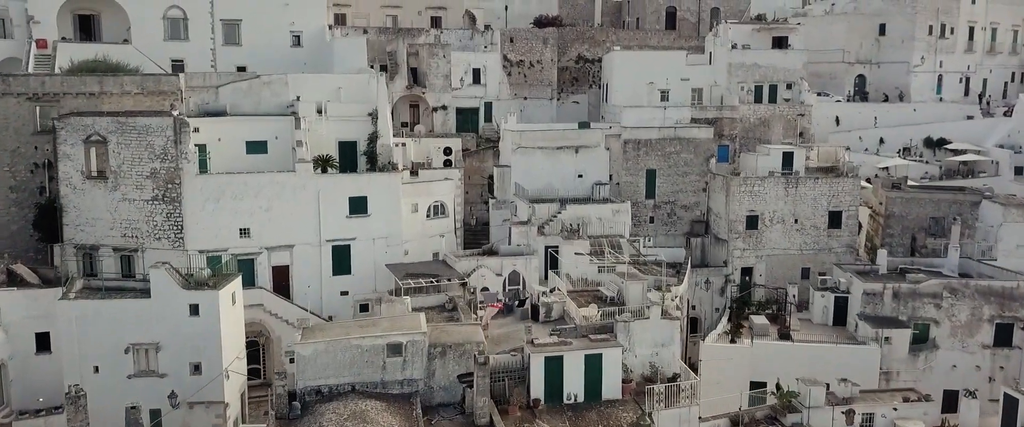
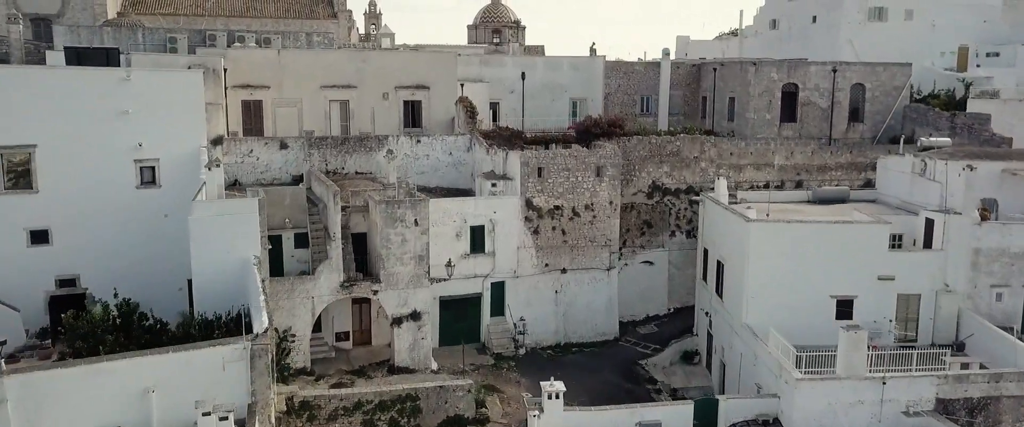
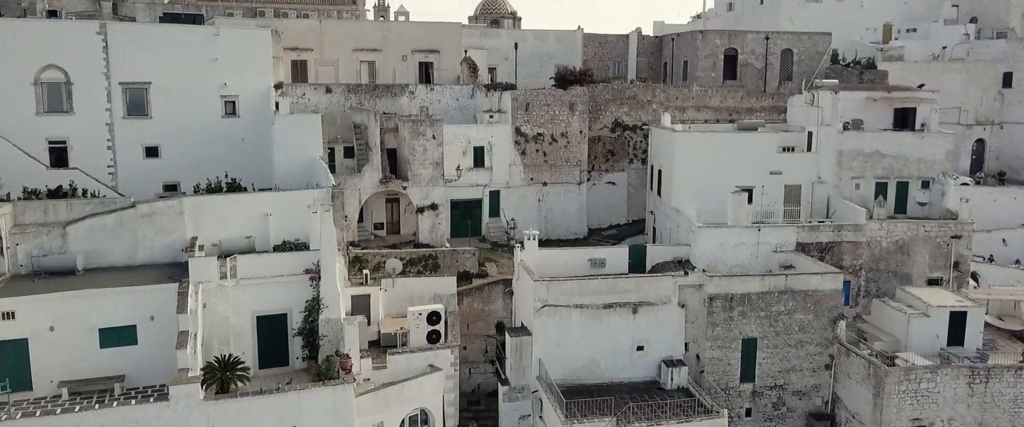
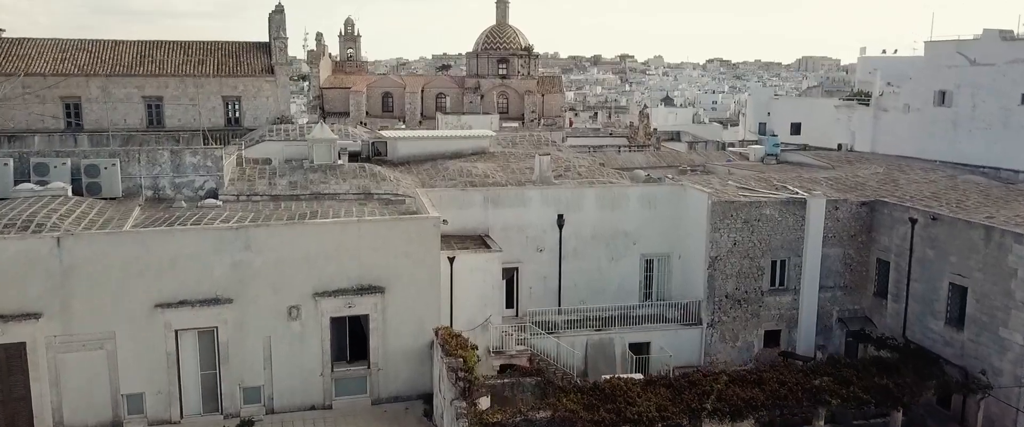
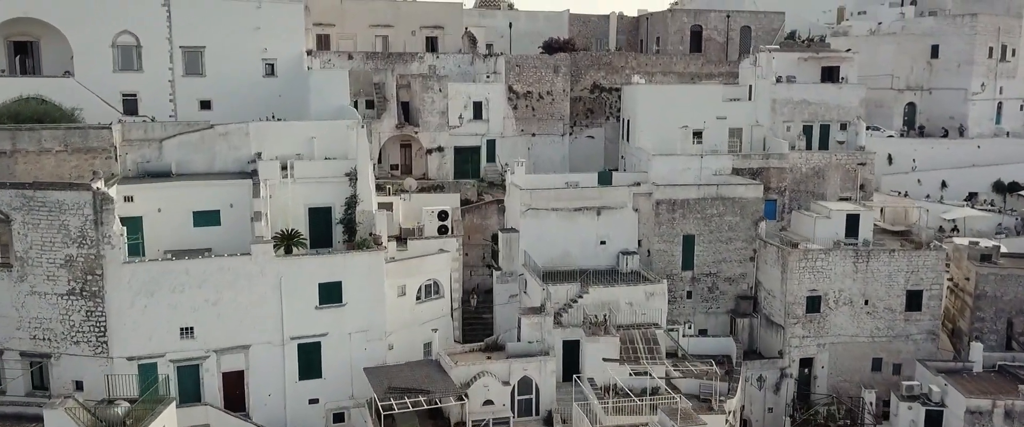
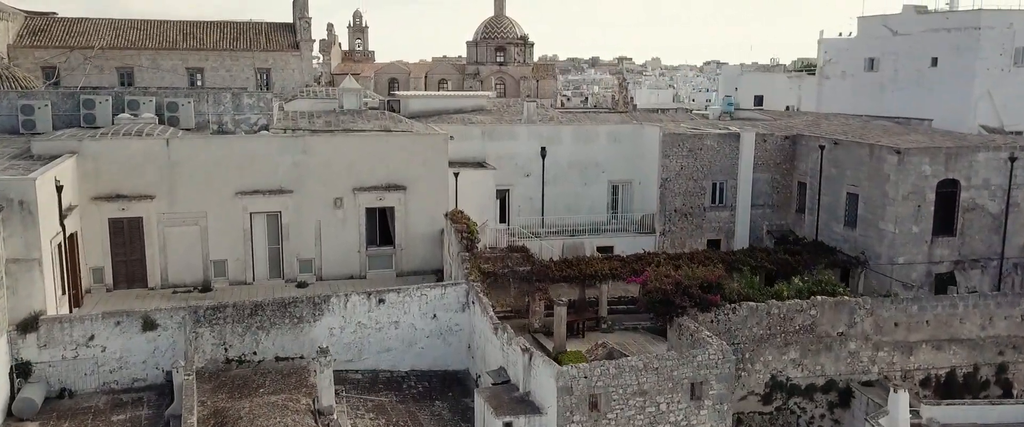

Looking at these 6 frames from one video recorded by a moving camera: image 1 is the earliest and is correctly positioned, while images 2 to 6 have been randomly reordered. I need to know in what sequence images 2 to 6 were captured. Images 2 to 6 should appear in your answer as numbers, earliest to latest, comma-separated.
5, 3, 2, 6, 4
